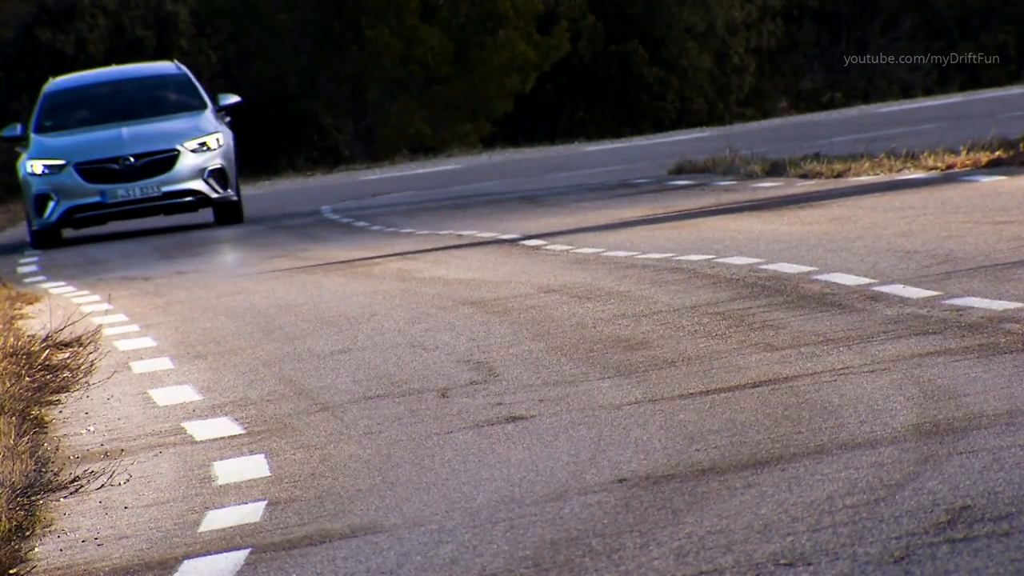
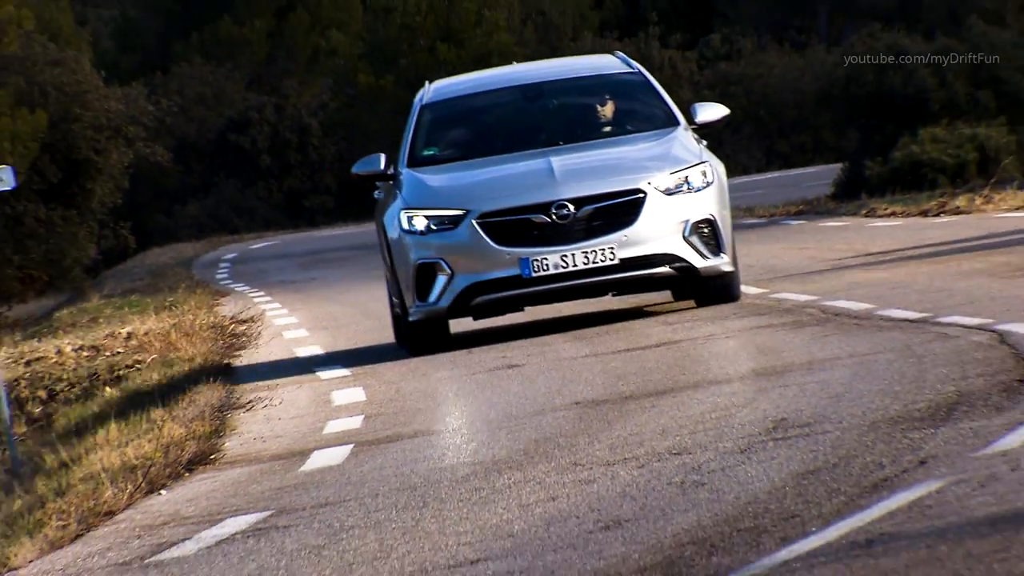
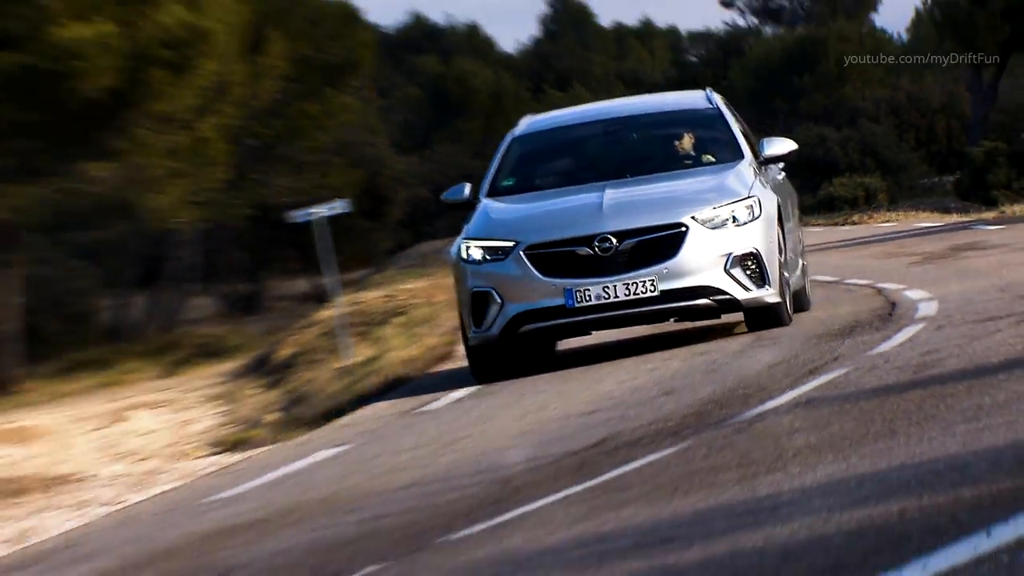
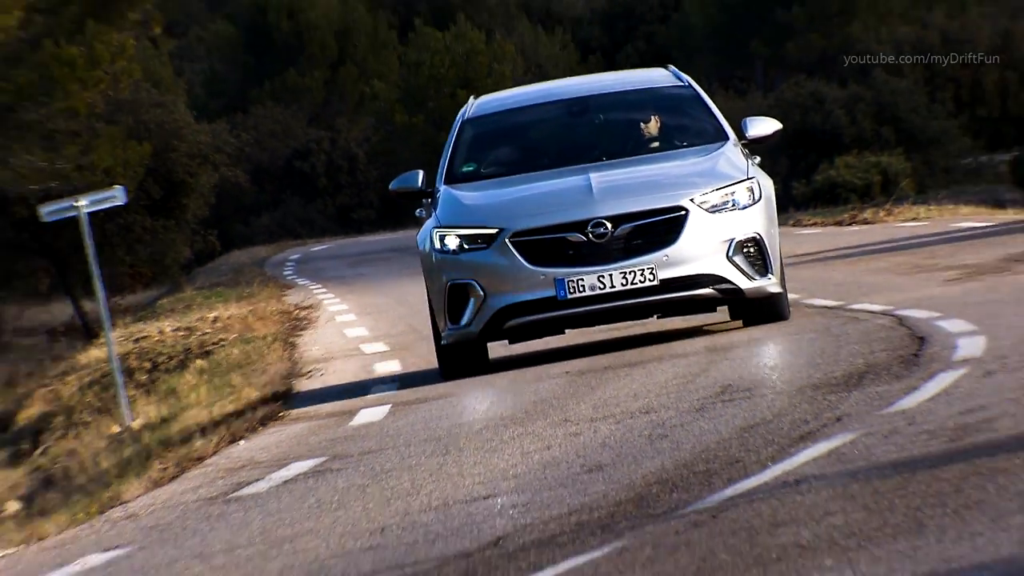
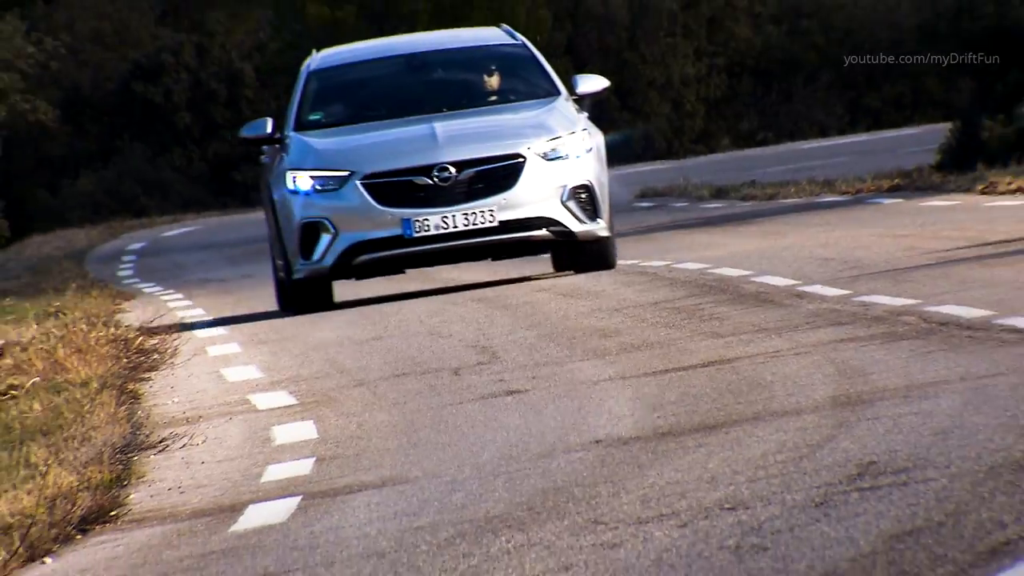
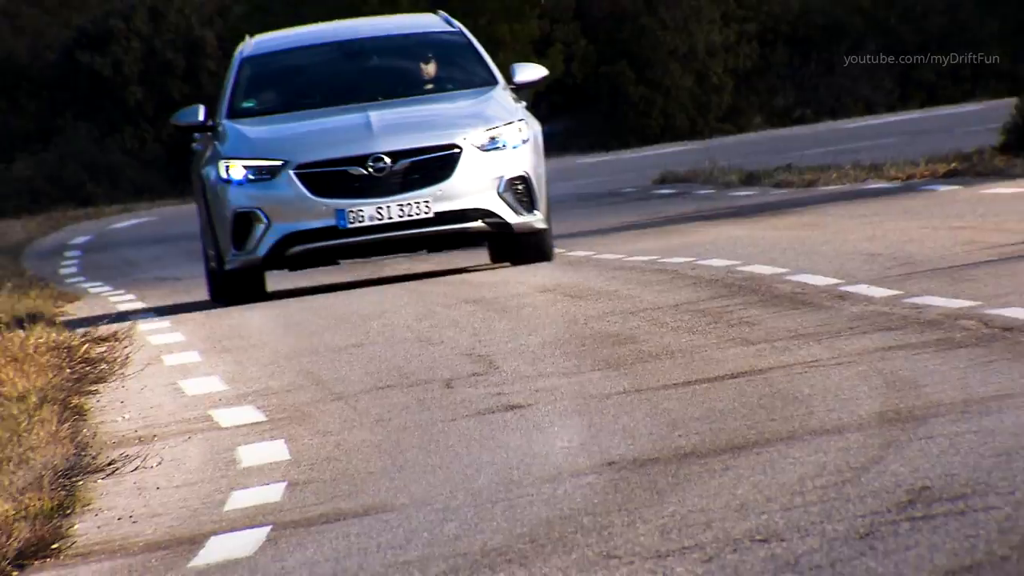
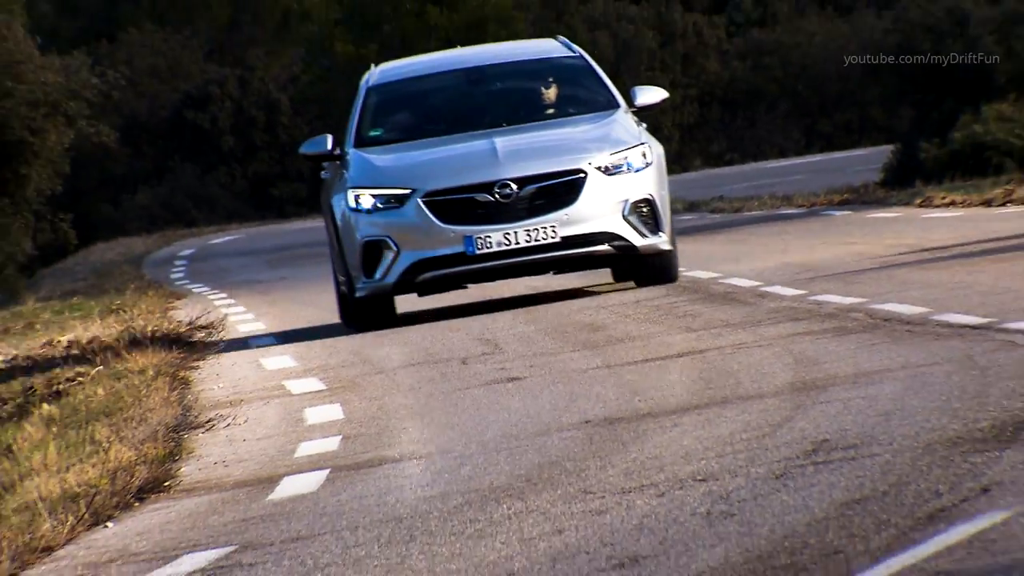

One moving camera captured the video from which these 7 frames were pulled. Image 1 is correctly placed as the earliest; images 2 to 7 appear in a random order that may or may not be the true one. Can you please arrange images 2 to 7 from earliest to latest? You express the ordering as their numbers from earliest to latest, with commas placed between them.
6, 5, 7, 2, 4, 3
